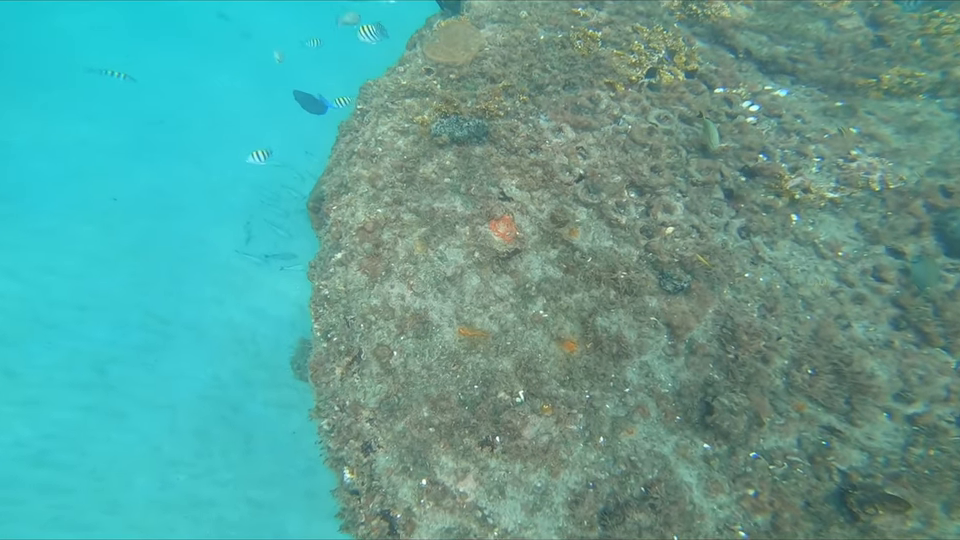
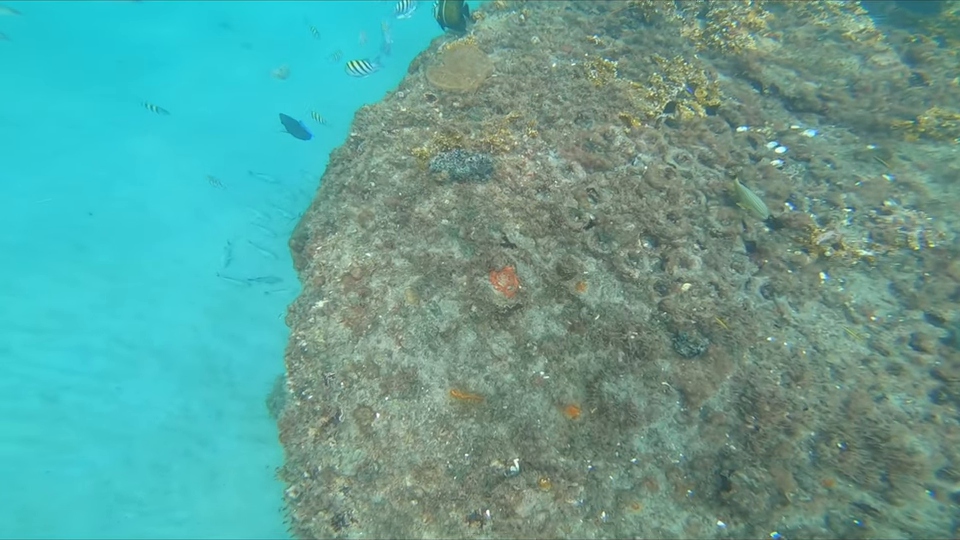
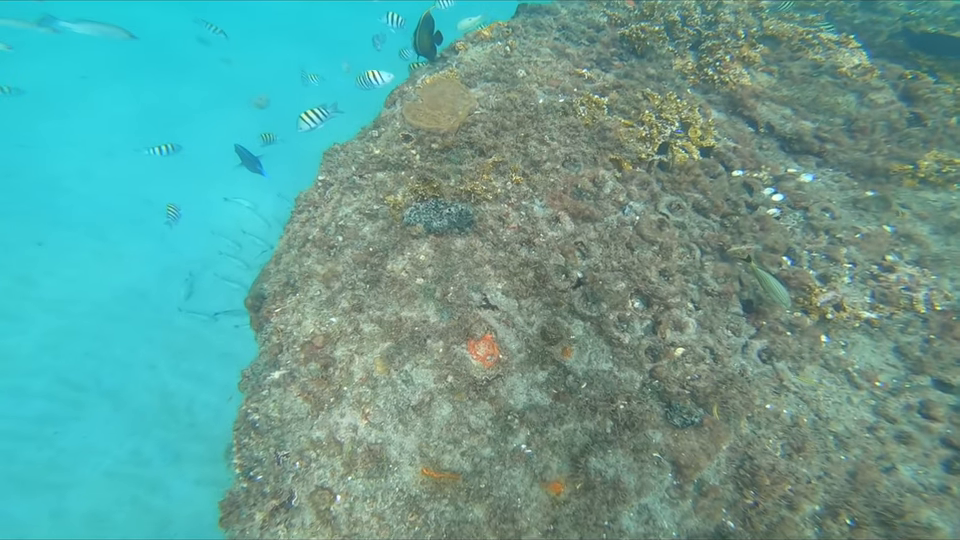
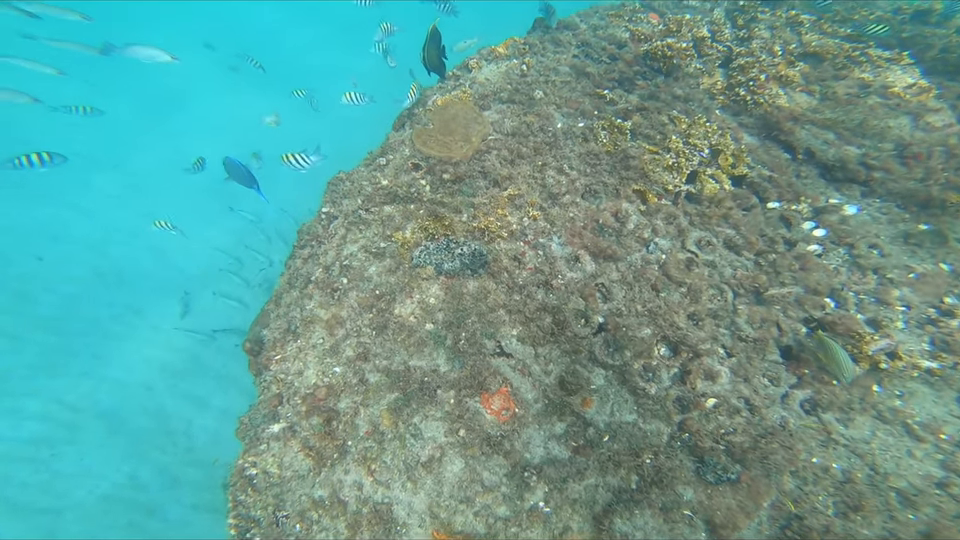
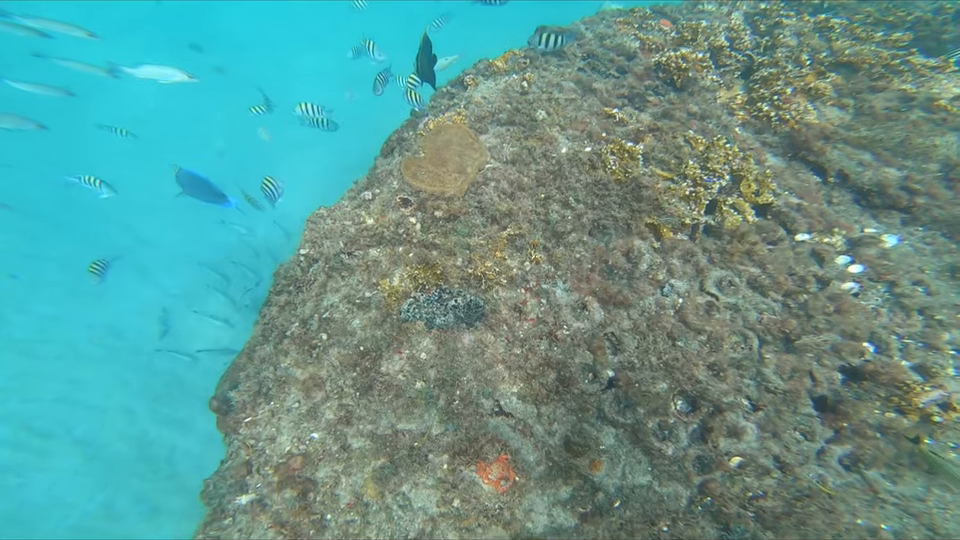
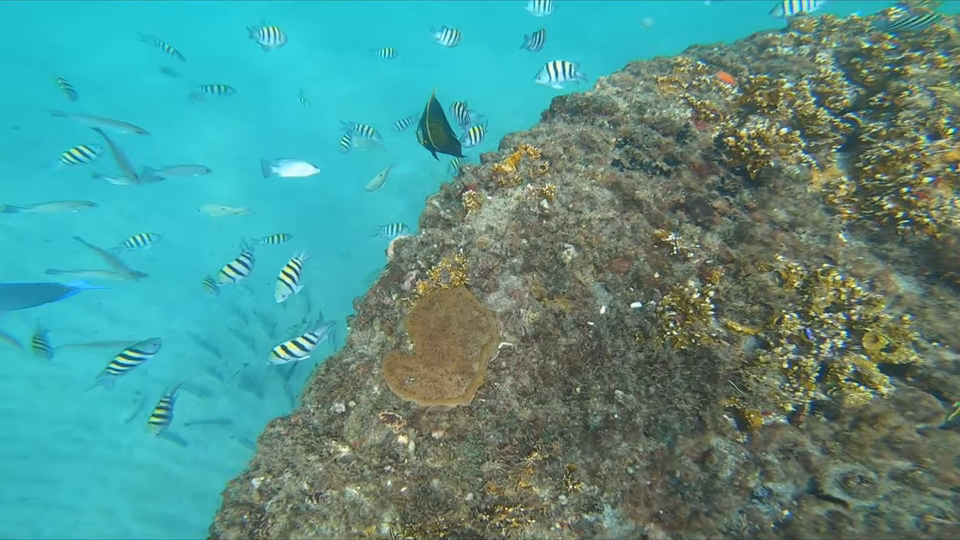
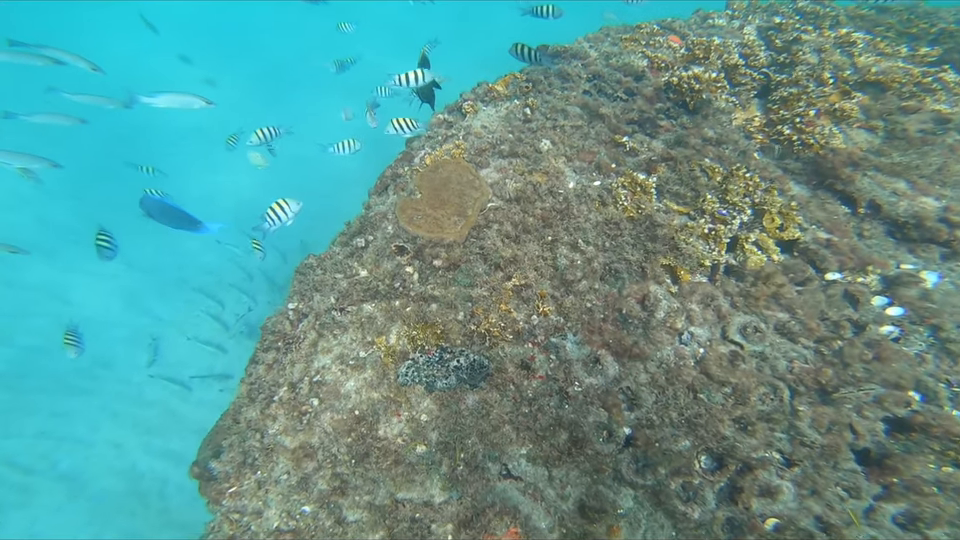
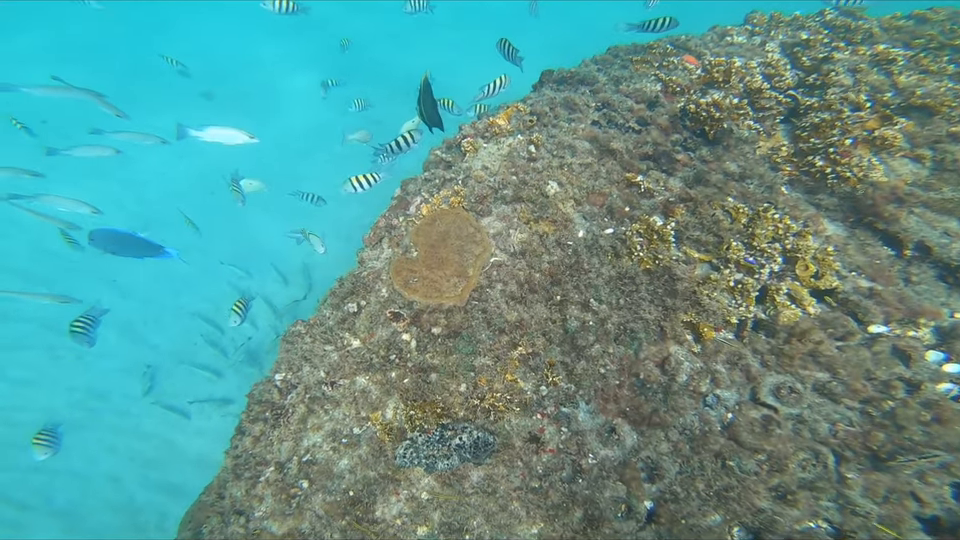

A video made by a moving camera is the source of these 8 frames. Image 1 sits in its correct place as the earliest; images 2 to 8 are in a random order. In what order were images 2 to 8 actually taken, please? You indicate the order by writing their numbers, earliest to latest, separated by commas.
2, 3, 4, 5, 7, 8, 6
